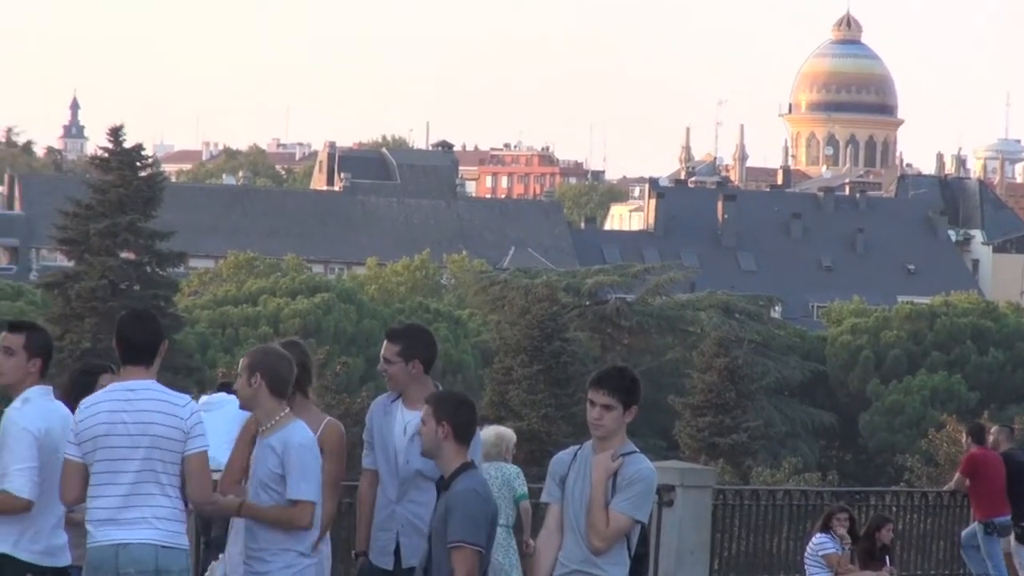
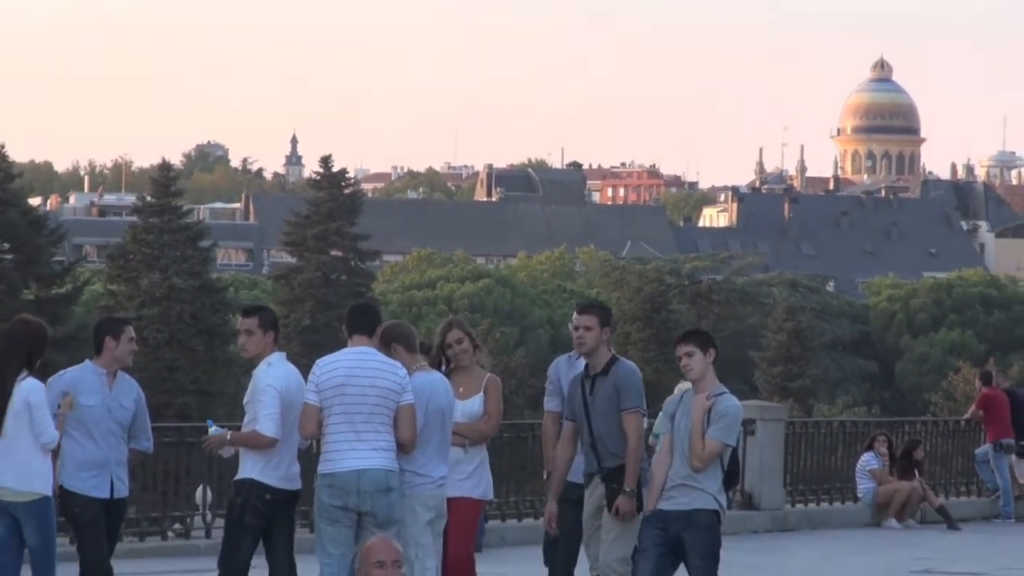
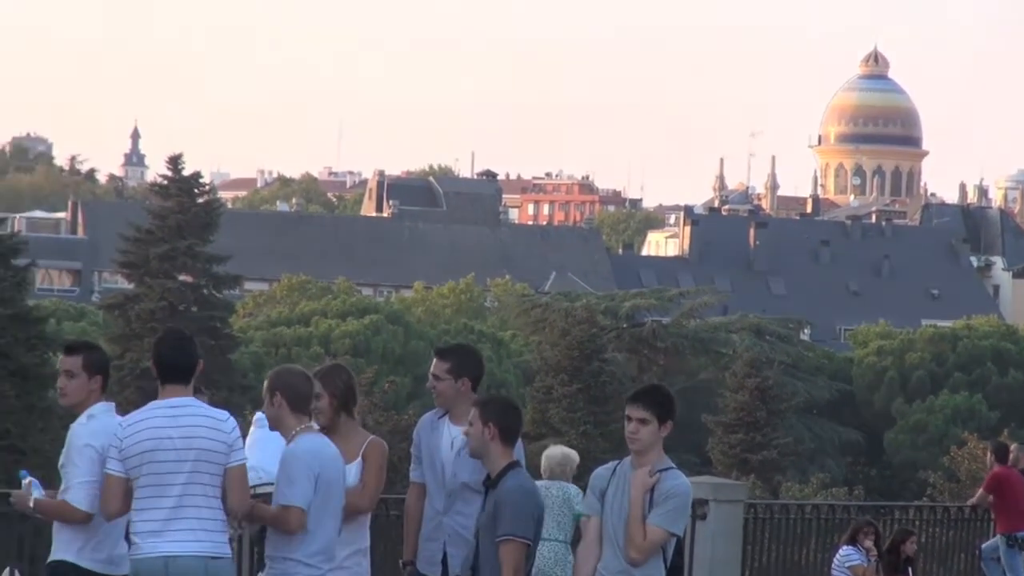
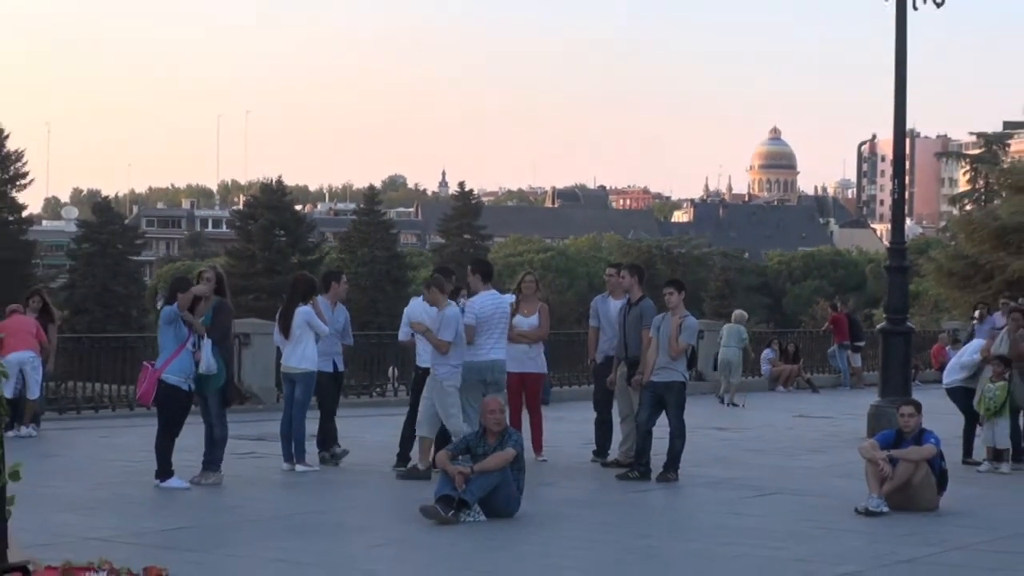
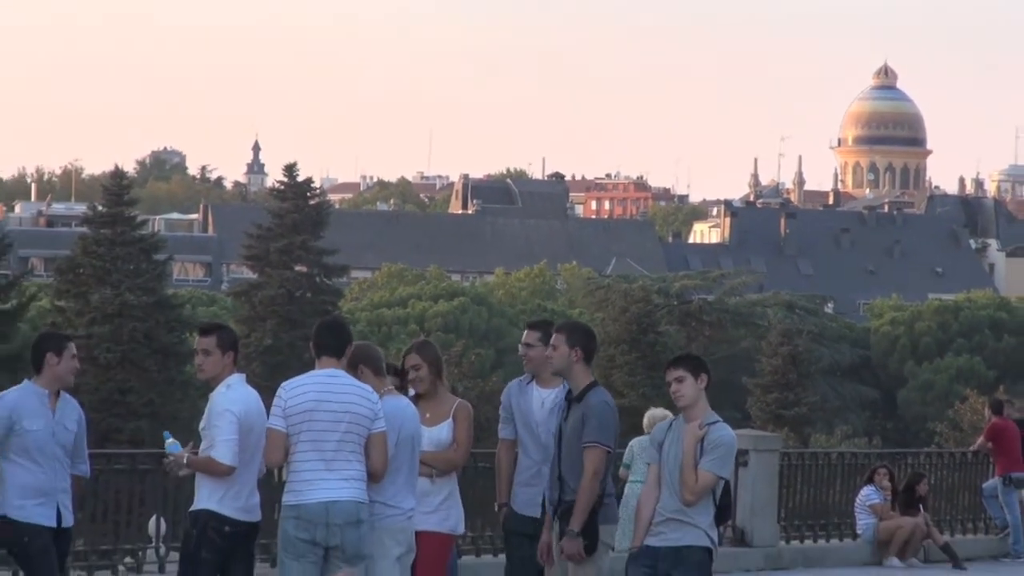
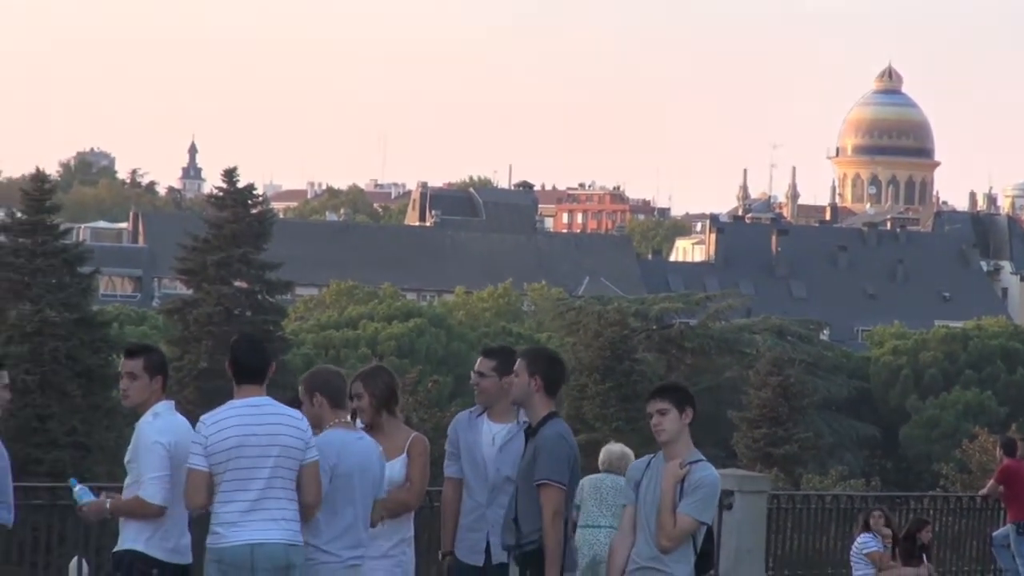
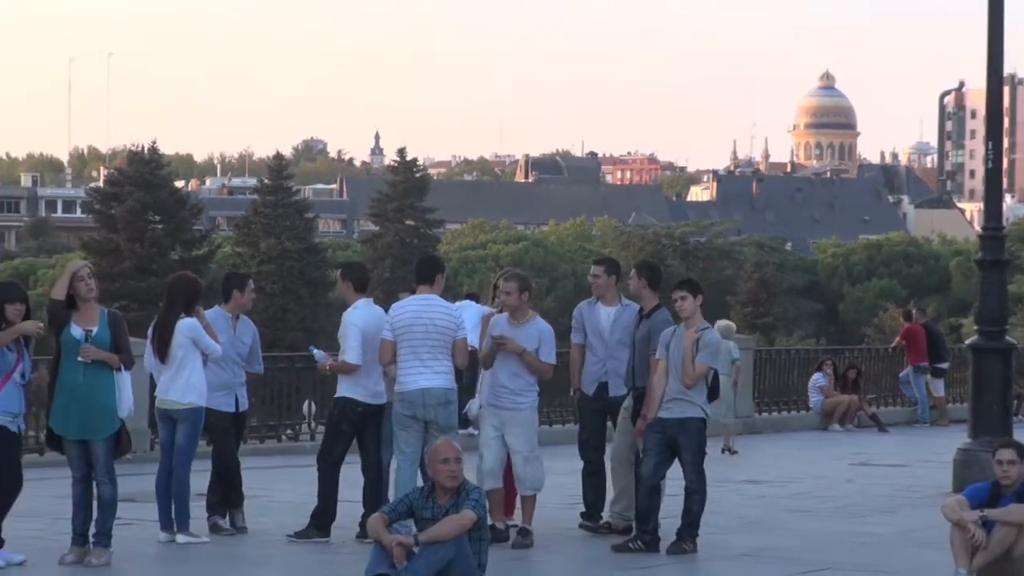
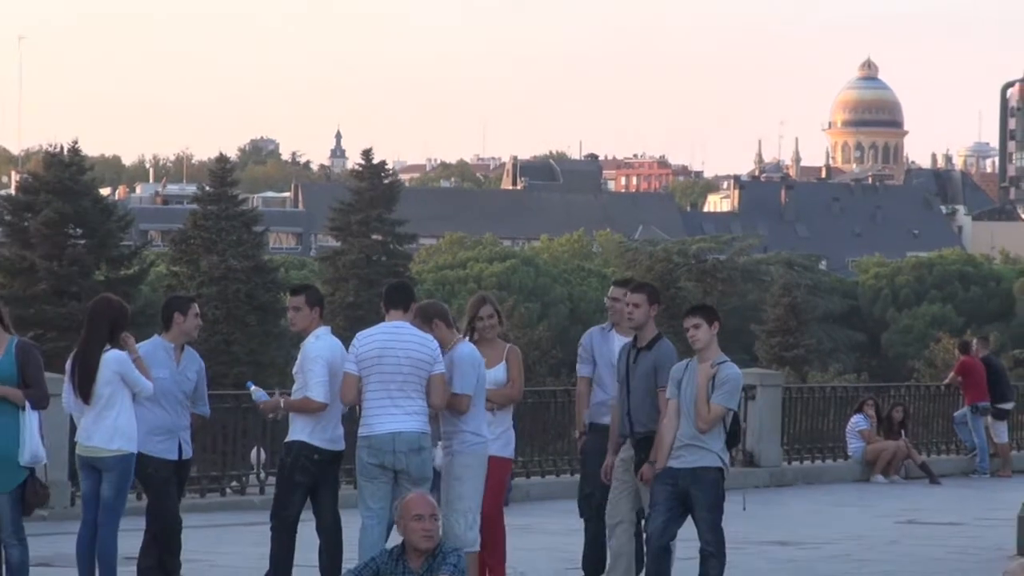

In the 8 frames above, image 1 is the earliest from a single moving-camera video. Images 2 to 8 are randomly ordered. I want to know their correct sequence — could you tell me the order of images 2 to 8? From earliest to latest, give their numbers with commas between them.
3, 6, 5, 2, 8, 7, 4
